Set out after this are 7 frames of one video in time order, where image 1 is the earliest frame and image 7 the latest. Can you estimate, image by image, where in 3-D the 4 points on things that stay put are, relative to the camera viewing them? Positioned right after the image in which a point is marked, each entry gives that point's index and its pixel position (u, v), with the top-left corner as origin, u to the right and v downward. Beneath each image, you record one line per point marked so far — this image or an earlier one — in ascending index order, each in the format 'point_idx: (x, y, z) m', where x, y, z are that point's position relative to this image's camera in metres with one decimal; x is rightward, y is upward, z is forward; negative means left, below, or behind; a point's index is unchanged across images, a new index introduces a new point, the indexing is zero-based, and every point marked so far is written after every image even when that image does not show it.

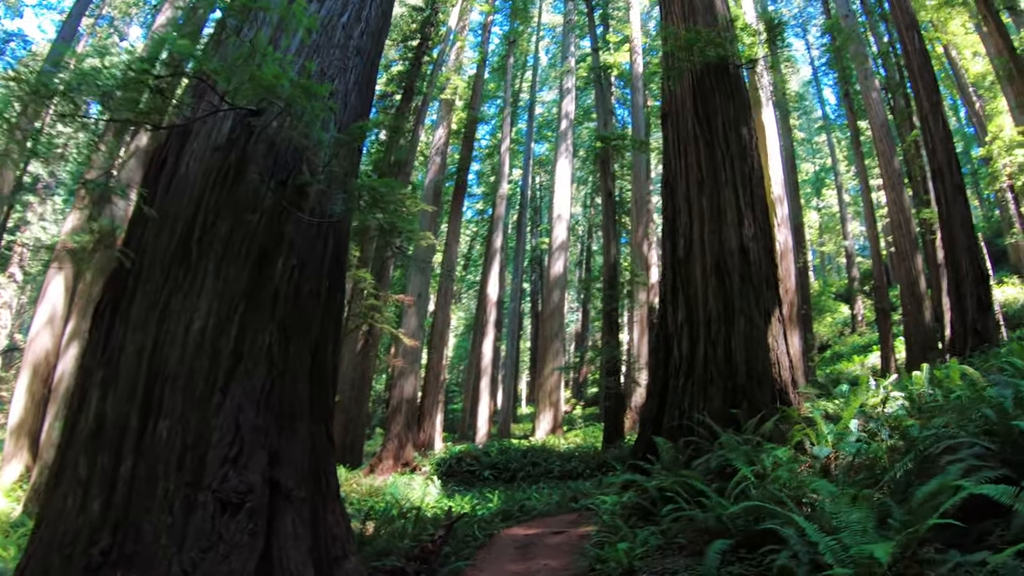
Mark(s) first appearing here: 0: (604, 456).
0: (+1.7, -3.1, +11.4) m
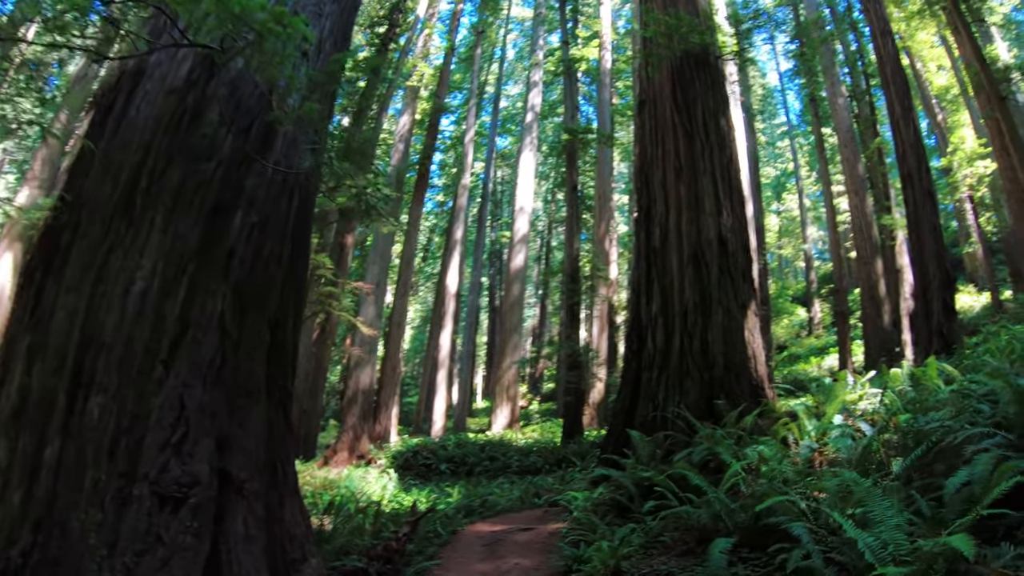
0: (+1.0, -3.0, +11.3) m
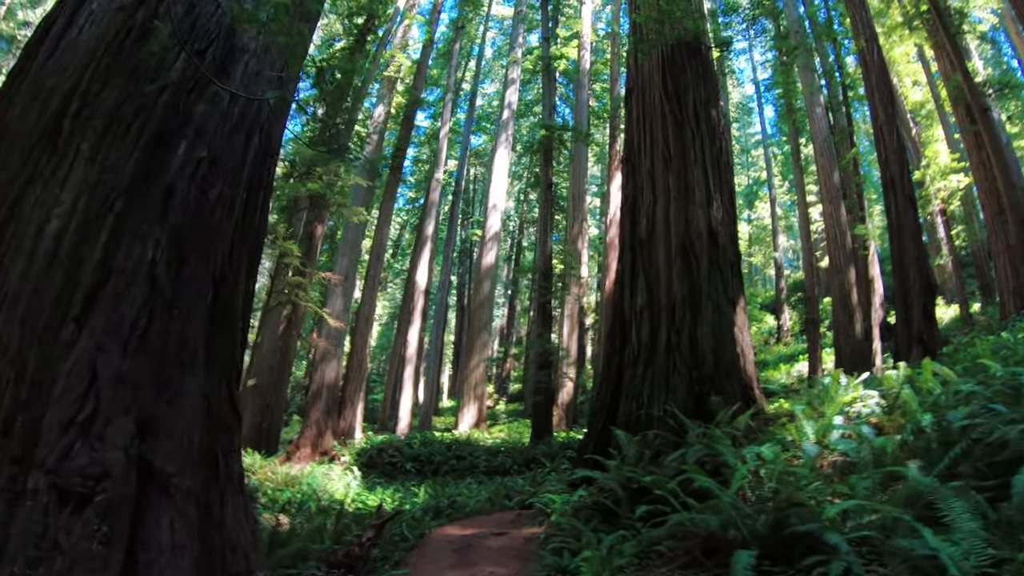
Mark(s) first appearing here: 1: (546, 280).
0: (+0.4, -2.9, +11.0) m
1: (+0.6, +0.1, +12.1) m
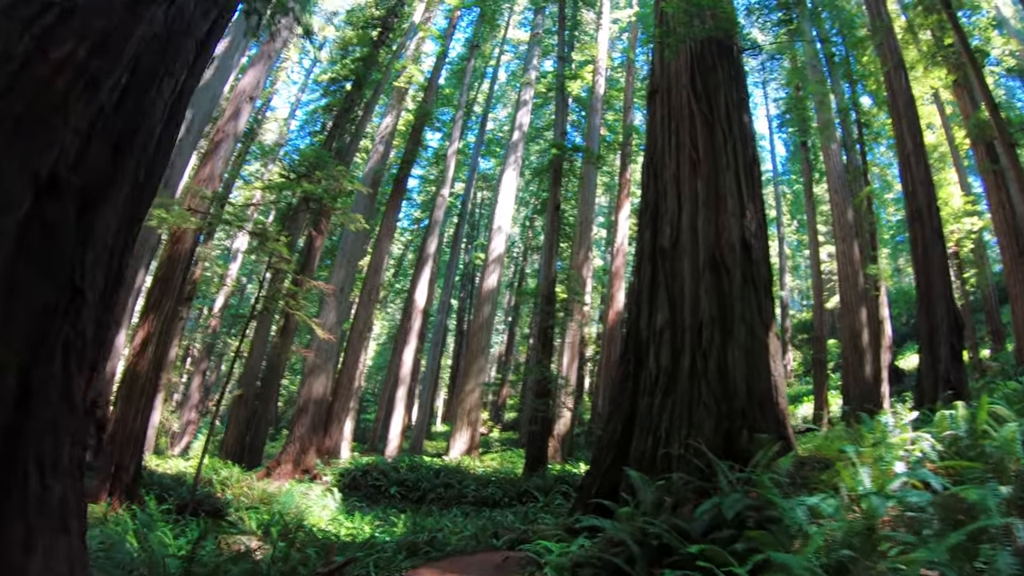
0: (+0.2, -3.3, +10.4) m
1: (+0.6, -0.3, +11.6) m
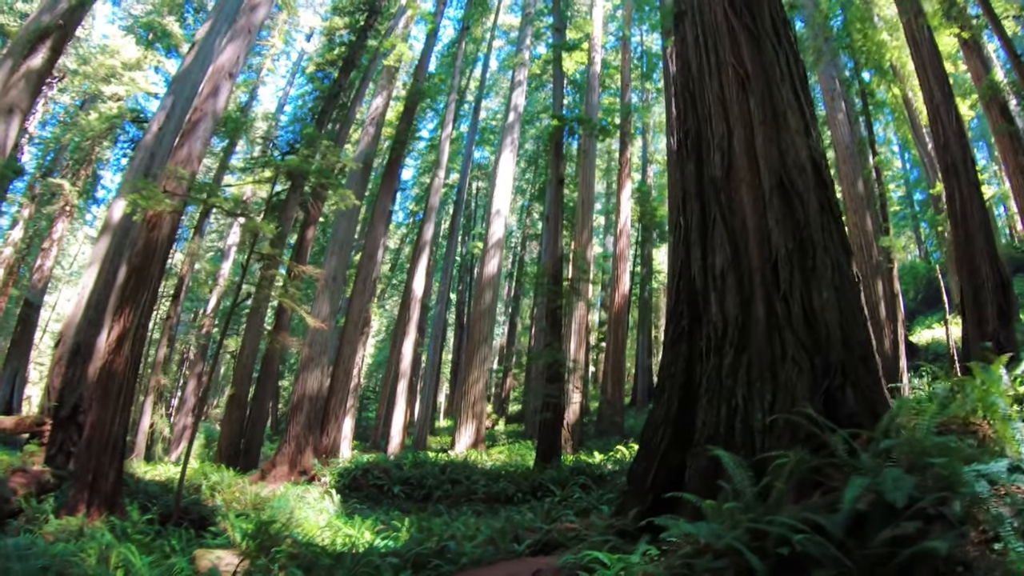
0: (+0.4, -3.0, +9.7) m
1: (+0.7, +0.1, +10.8) m
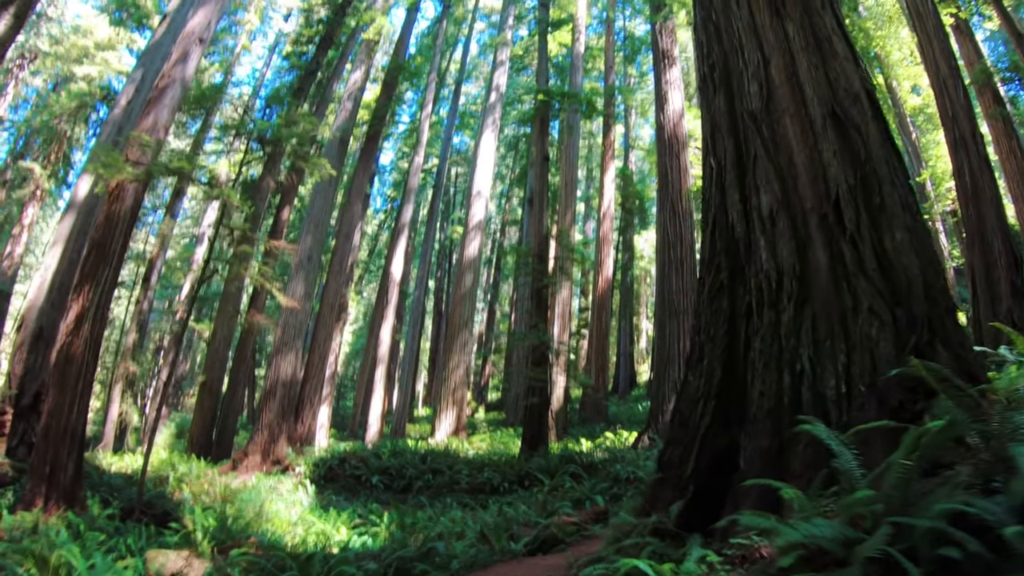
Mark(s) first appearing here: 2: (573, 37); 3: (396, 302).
0: (+0.2, -2.7, +9.2) m
1: (+0.5, +0.4, +10.4) m
2: (+1.9, +7.7, +18.6) m
3: (-3.3, -0.4, +17.8) m
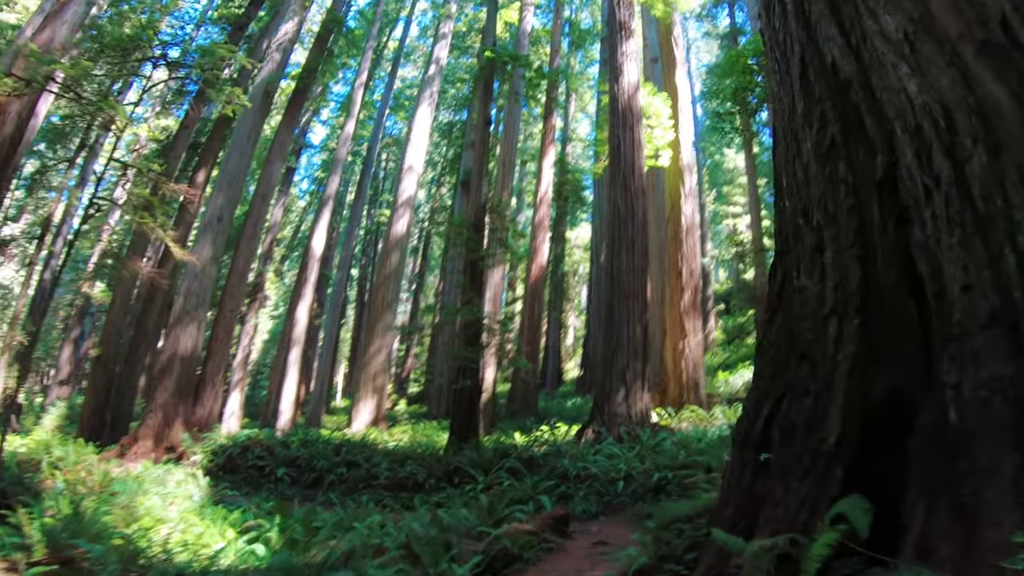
0: (-0.8, -2.3, +8.3) m
1: (-0.5, +0.7, +9.4) m
2: (+0.4, +8.0, +17.7) m
3: (-5.1, +0.2, +16.4) m
